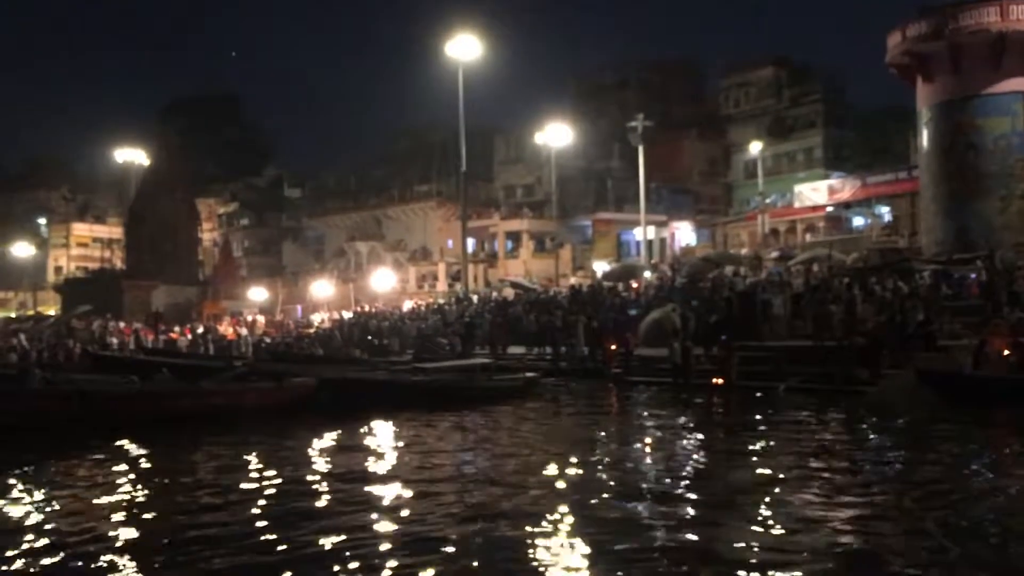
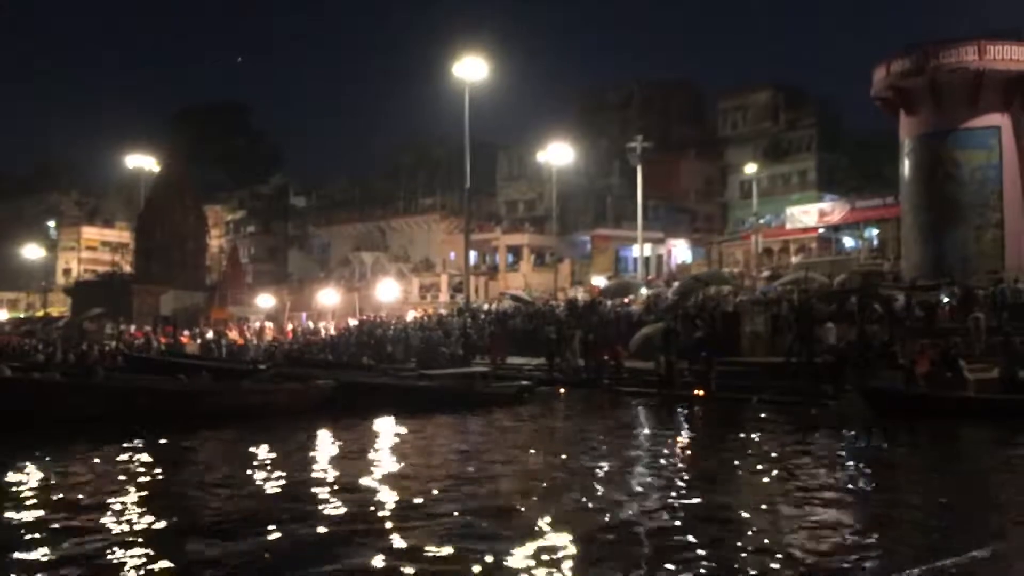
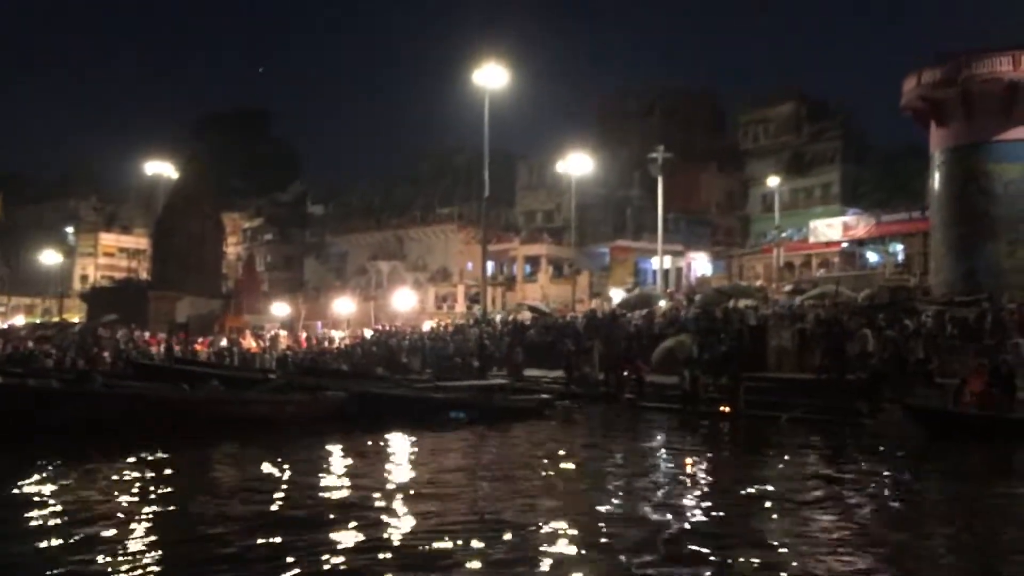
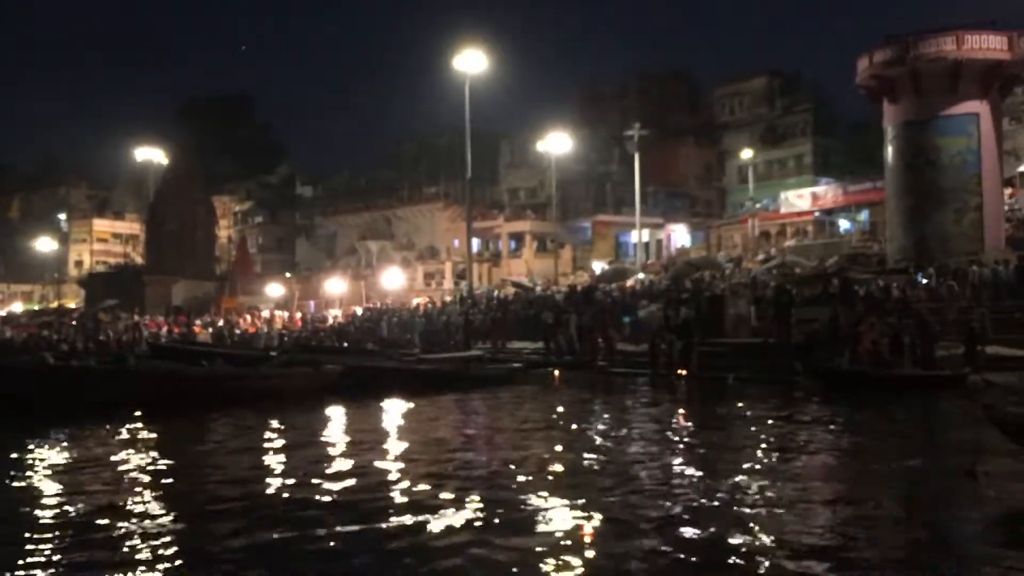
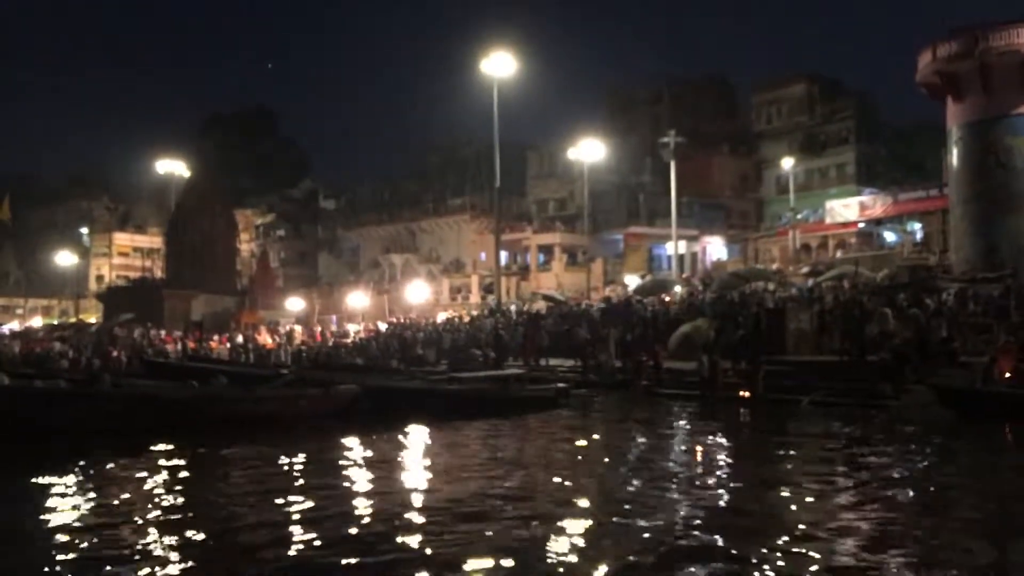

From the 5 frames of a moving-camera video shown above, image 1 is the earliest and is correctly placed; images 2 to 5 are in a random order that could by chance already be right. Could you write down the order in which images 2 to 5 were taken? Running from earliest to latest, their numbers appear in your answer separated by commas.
5, 3, 2, 4
